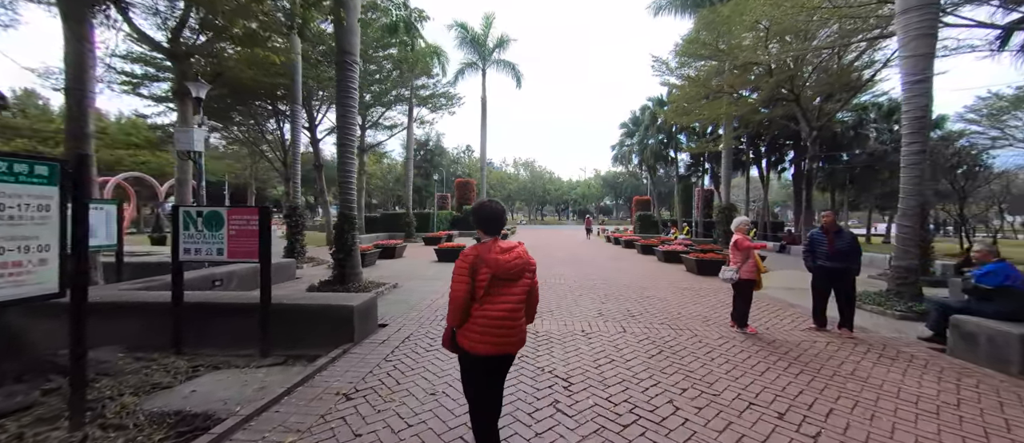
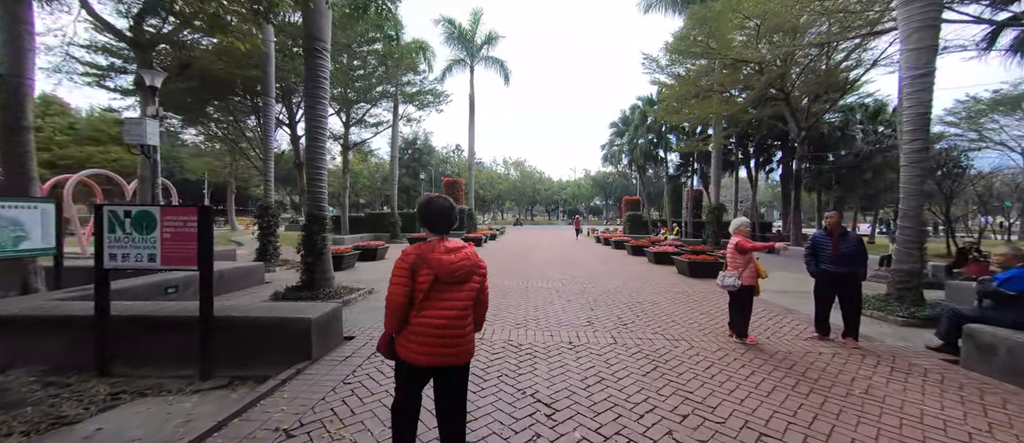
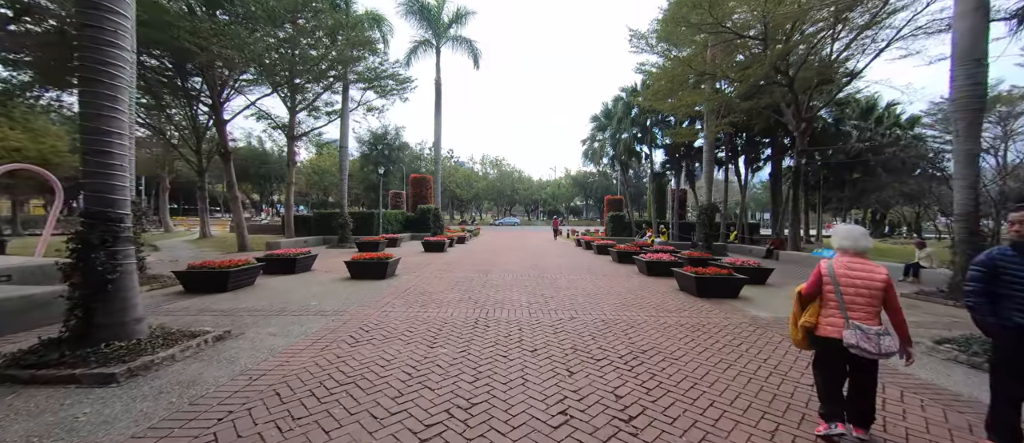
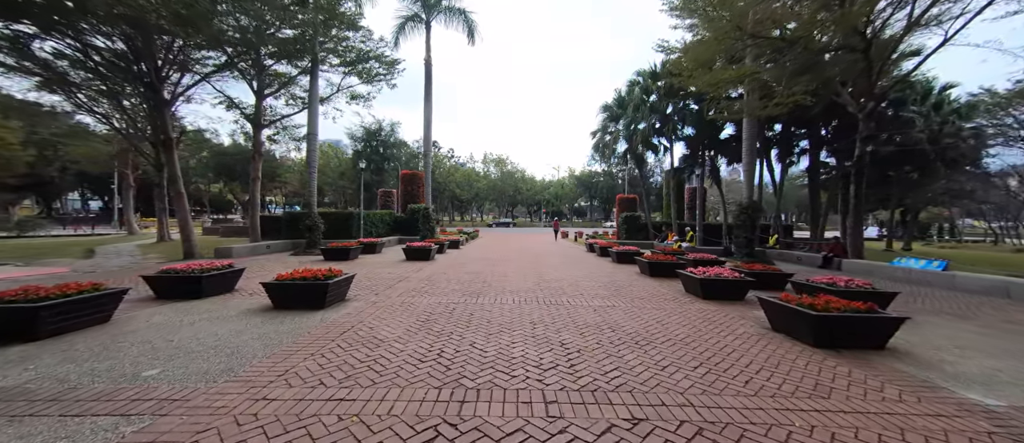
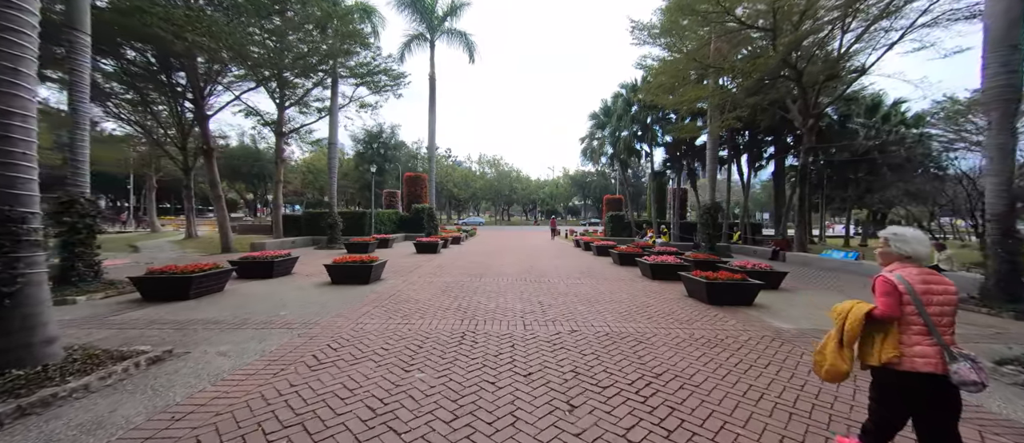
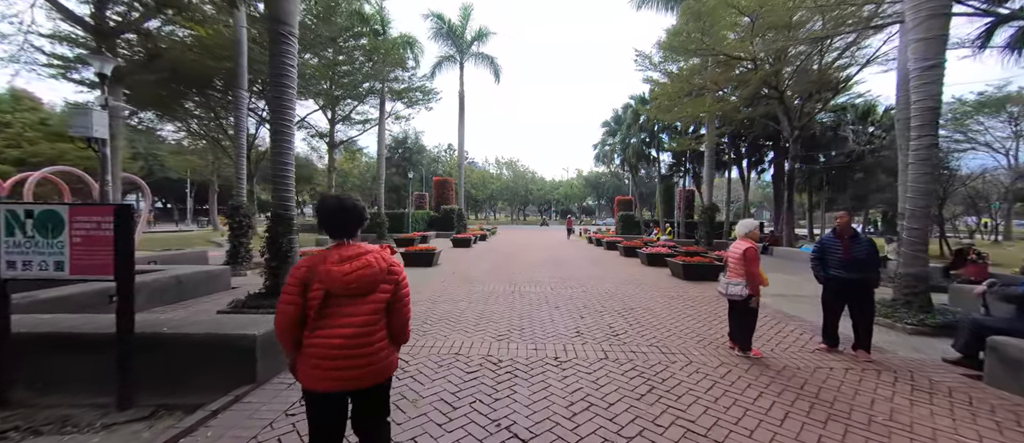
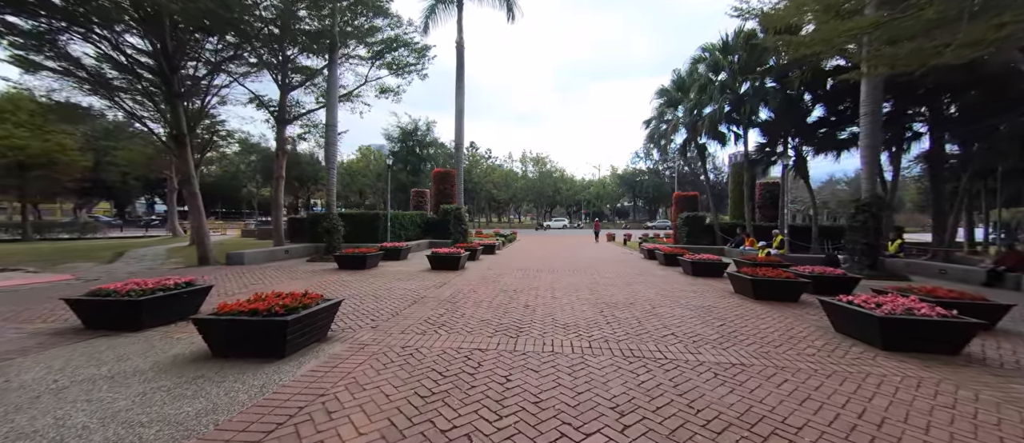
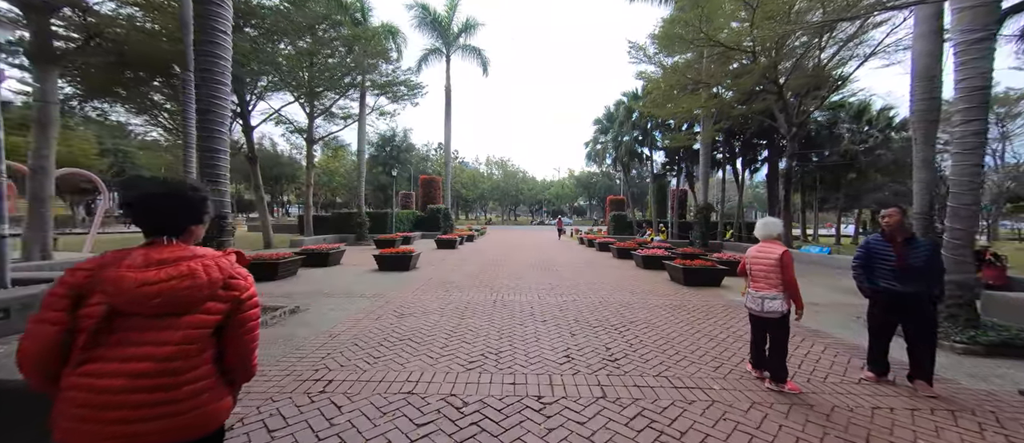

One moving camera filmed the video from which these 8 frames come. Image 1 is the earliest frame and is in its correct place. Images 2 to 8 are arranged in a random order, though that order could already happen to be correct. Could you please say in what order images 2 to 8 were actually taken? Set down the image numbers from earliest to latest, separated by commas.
2, 6, 8, 3, 5, 4, 7
